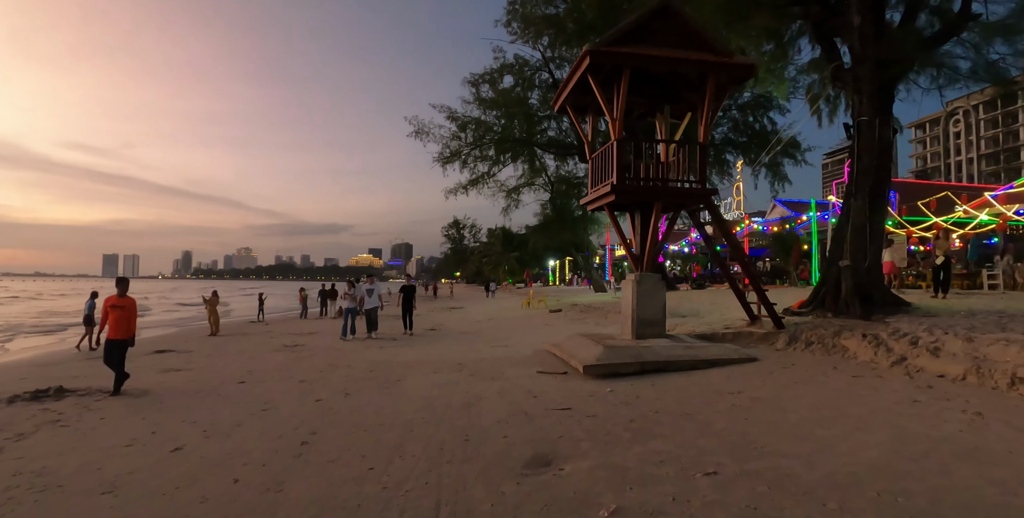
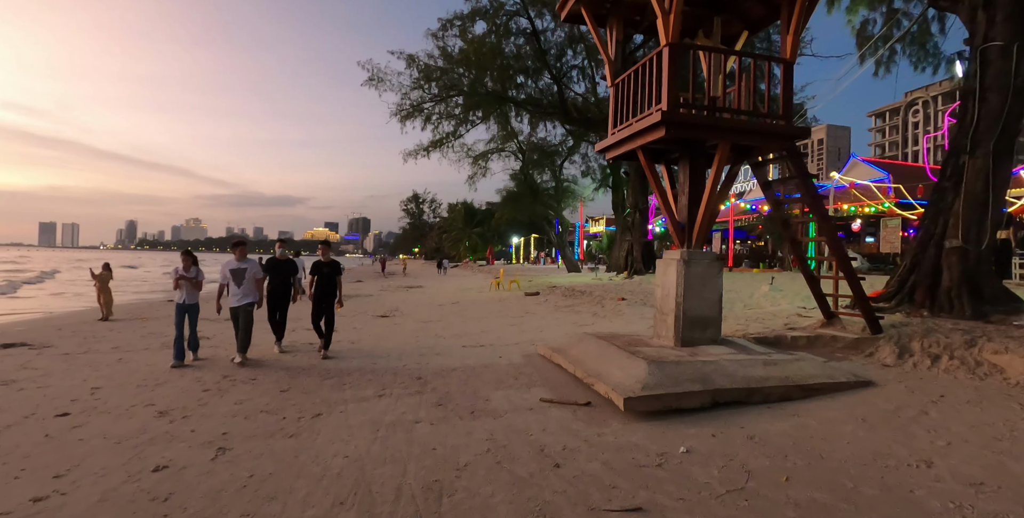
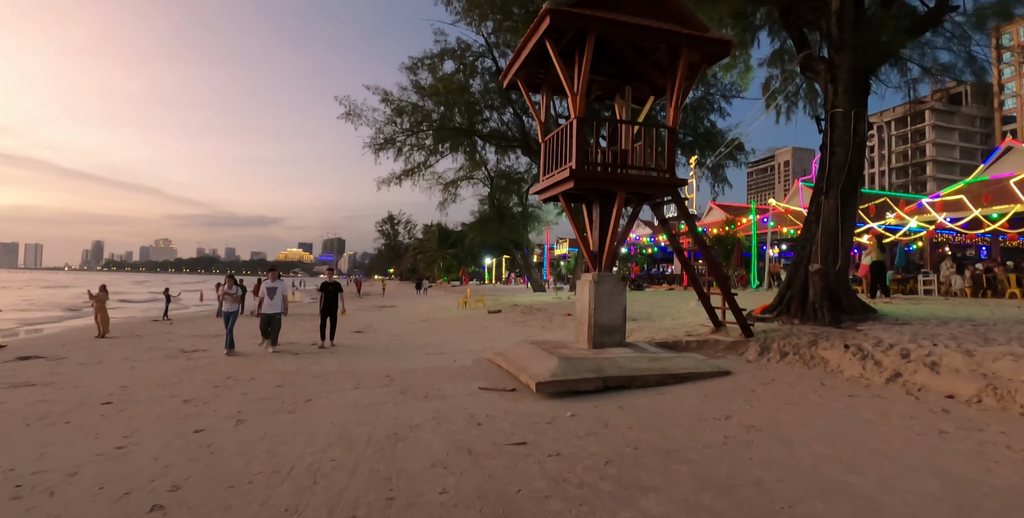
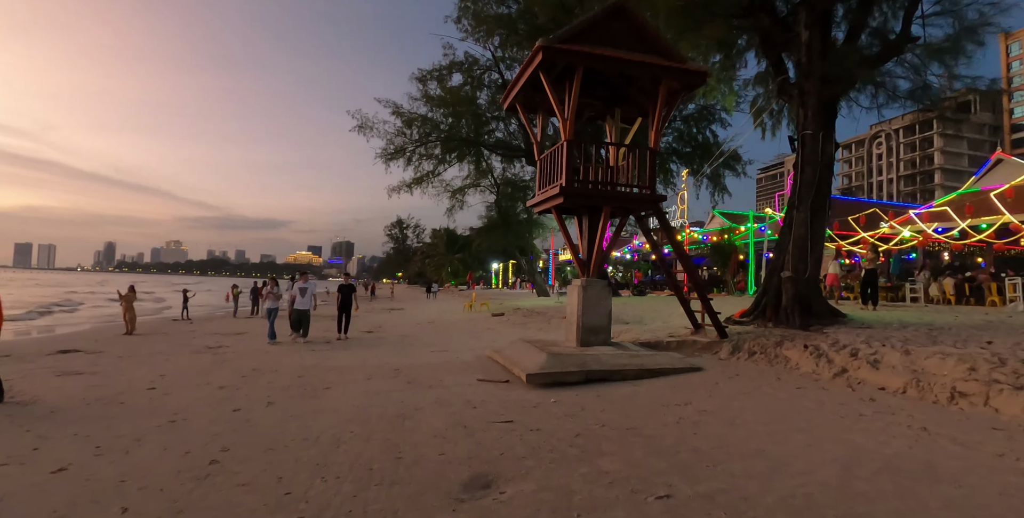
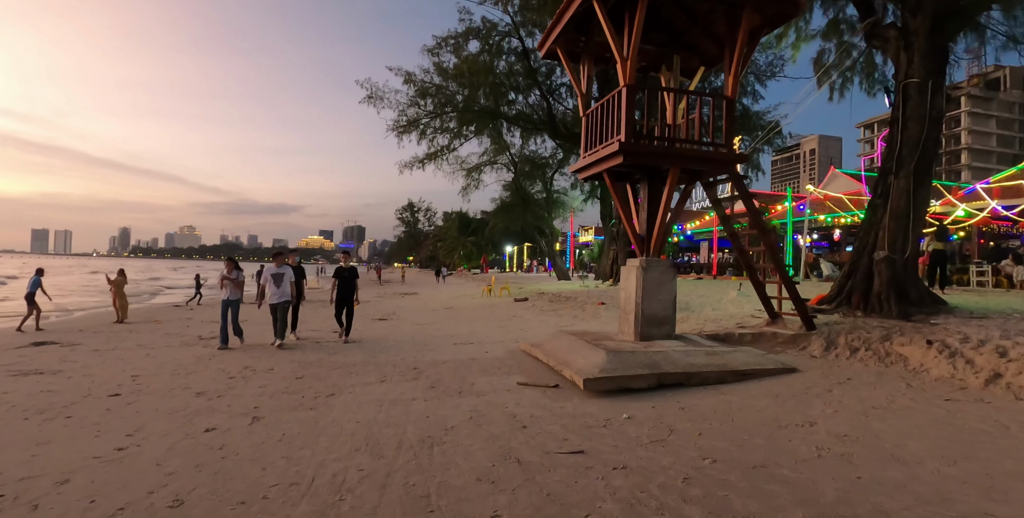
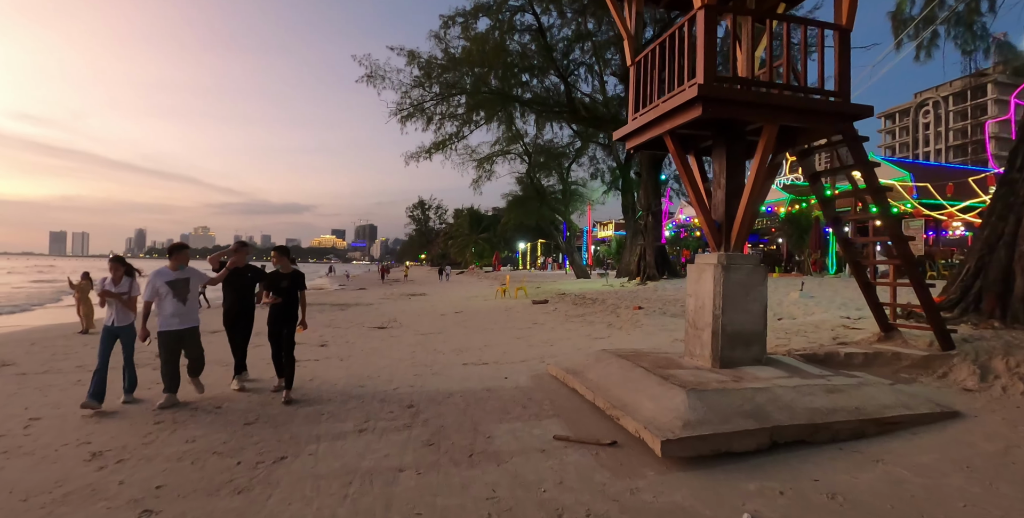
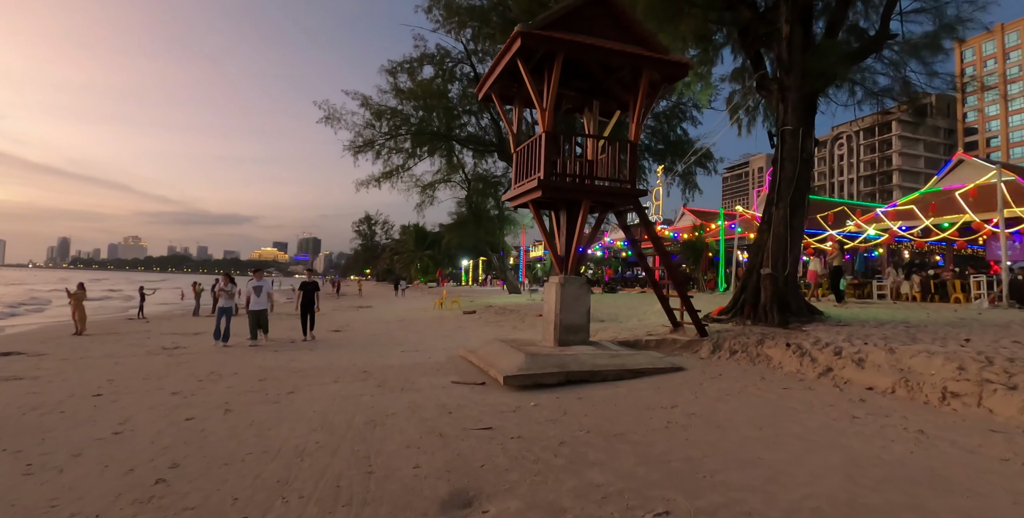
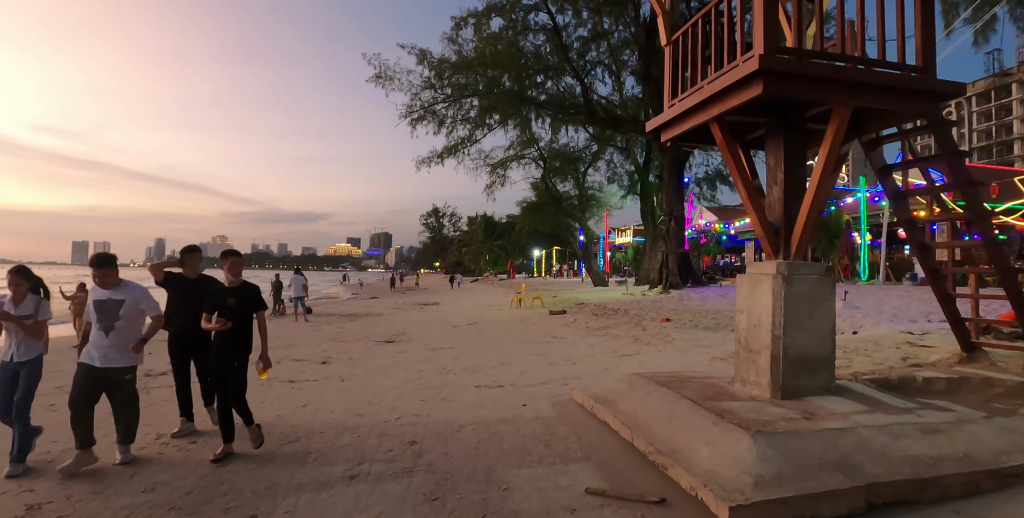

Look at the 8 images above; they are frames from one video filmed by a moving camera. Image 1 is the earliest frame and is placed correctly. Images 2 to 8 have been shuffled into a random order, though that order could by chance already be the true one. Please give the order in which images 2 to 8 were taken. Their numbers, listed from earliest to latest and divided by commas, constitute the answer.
4, 7, 3, 5, 2, 6, 8
